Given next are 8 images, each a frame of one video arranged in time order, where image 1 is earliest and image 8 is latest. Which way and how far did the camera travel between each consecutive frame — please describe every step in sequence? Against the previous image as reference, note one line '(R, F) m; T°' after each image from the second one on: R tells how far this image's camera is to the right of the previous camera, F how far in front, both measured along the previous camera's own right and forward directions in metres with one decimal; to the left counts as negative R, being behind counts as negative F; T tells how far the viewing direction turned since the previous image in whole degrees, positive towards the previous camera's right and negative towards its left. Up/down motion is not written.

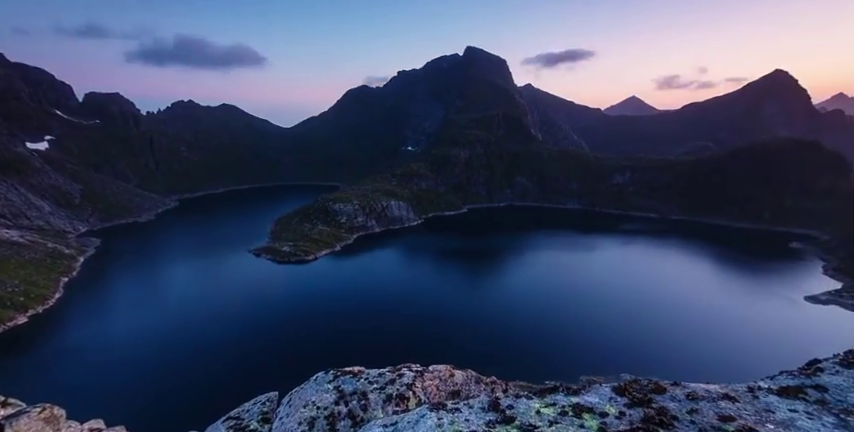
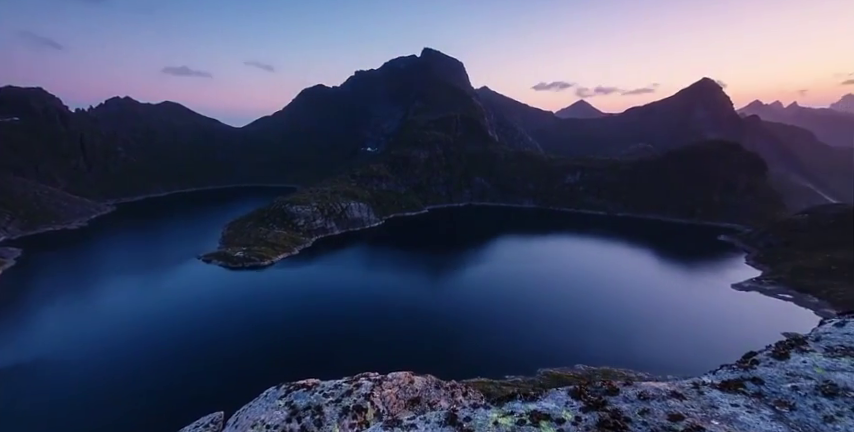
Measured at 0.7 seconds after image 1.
(+1.8, -0.2) m; -3°
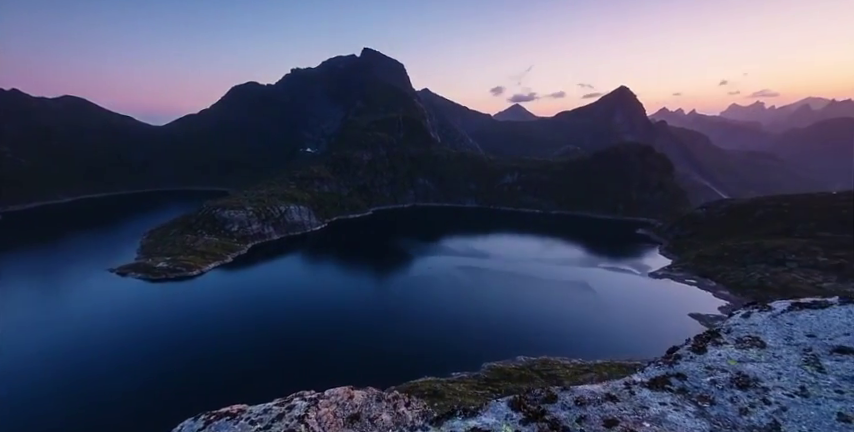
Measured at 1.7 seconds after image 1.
(+0.4, +0.7) m; +8°
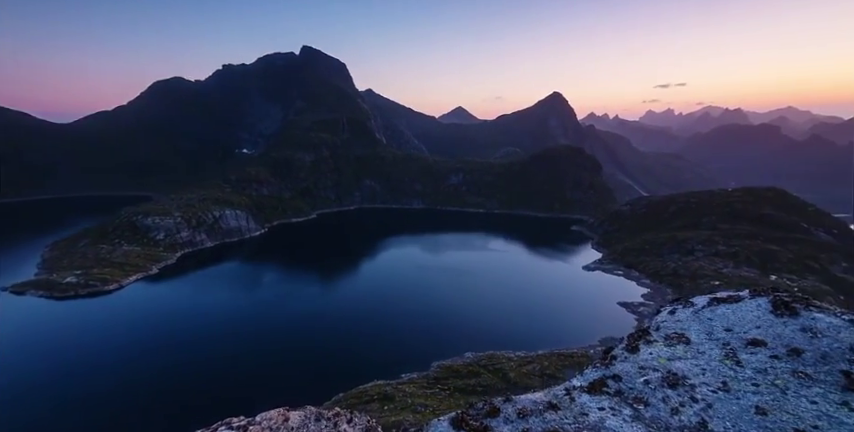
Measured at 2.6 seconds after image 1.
(+0.4, +0.8) m; +8°
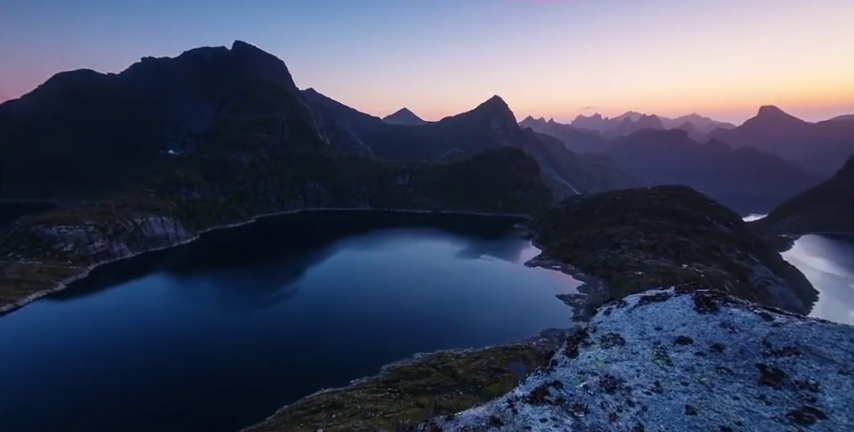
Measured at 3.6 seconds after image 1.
(+0.4, +0.9) m; +7°
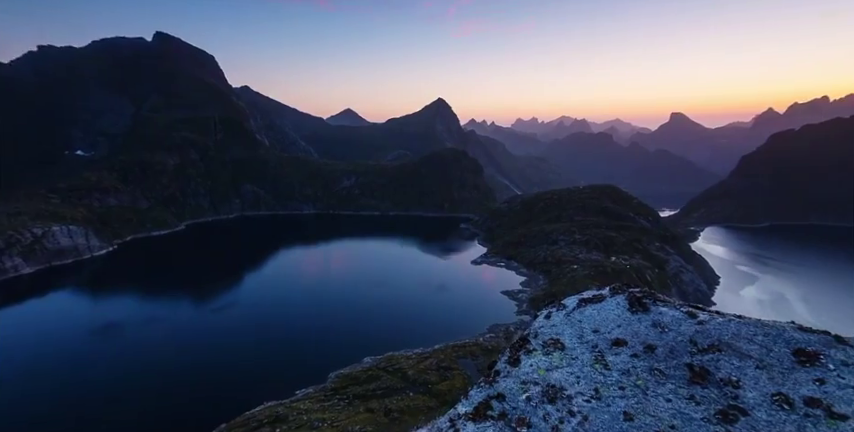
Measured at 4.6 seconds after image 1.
(+0.4, +1.0) m; +8°
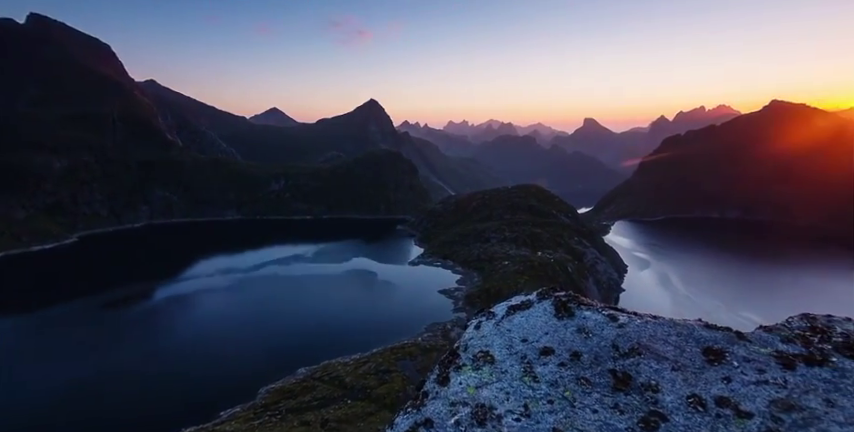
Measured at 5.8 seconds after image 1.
(+0.7, +1.3) m; +9°
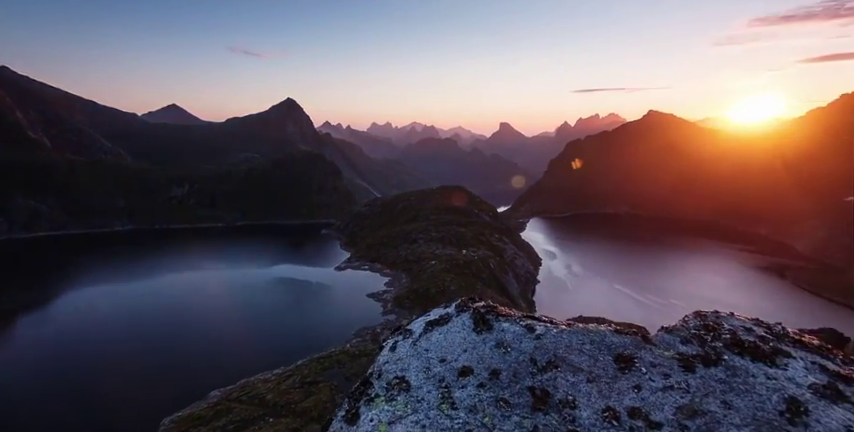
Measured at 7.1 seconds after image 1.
(+0.8, +1.7) m; +11°
